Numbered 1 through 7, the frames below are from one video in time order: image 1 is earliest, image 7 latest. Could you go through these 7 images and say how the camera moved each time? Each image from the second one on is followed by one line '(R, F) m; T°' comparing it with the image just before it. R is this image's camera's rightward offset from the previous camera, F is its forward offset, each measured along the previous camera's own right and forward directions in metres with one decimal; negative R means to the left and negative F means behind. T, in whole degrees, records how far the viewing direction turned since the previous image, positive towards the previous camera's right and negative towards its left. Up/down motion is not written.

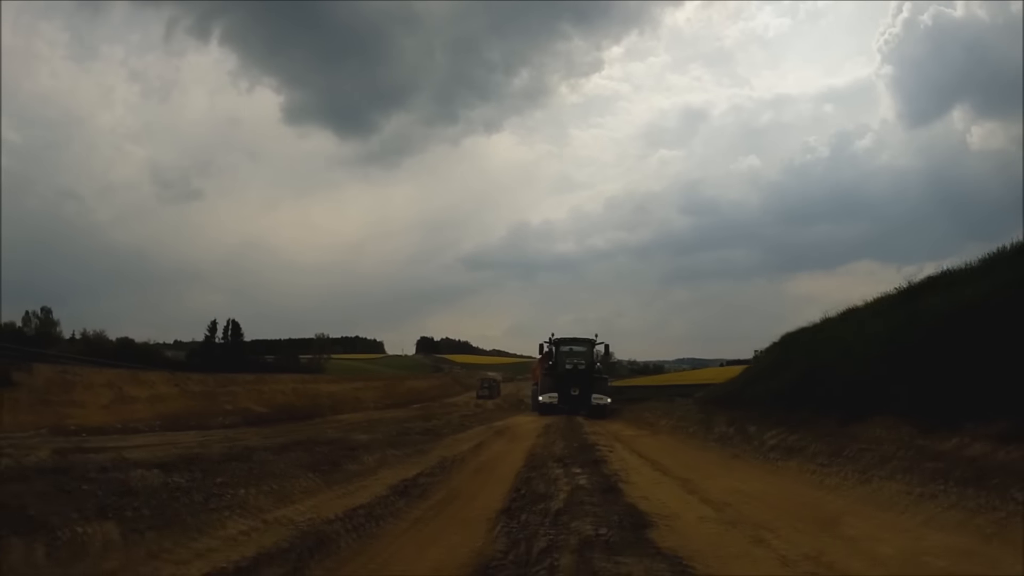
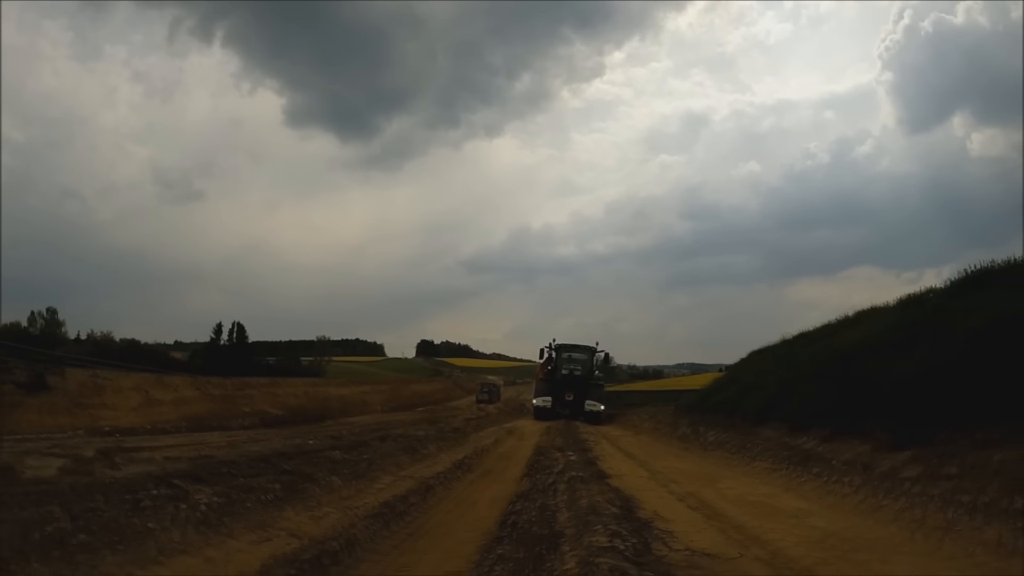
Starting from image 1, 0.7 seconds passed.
(-0.1, -1.4) m; 0°
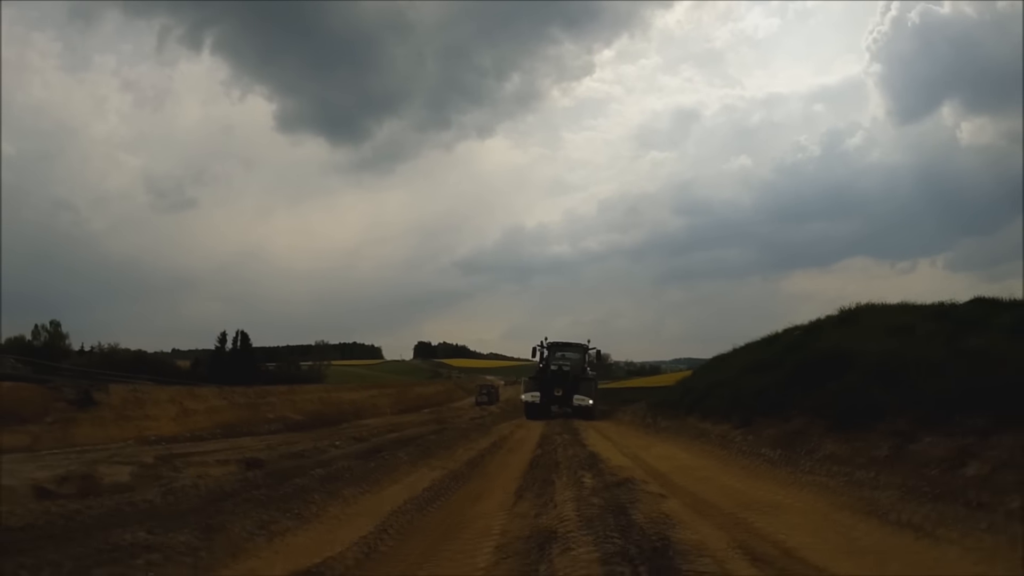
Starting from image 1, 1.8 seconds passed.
(-0.2, -2.3) m; 0°
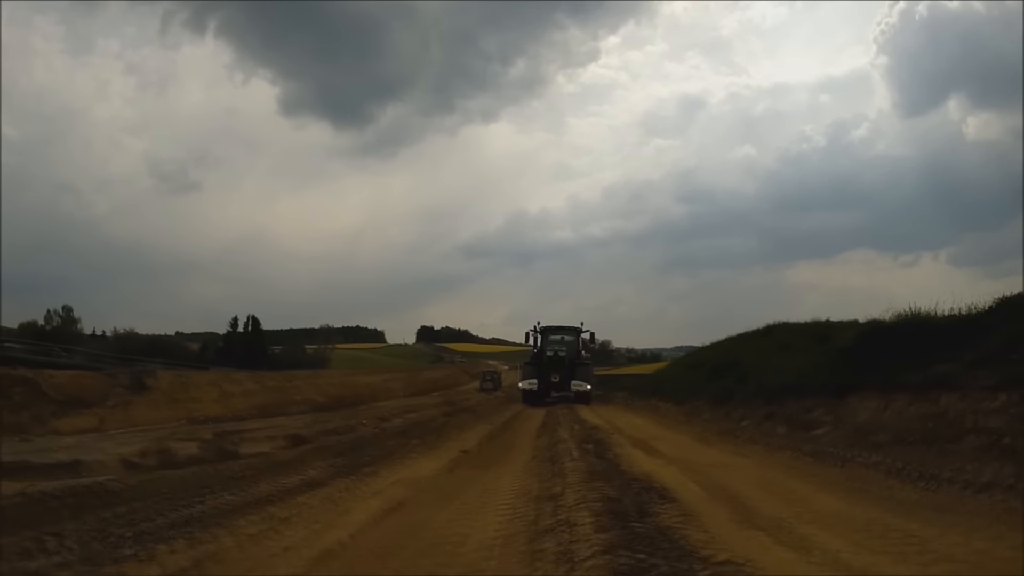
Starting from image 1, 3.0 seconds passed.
(-0.2, -2.6) m; 0°
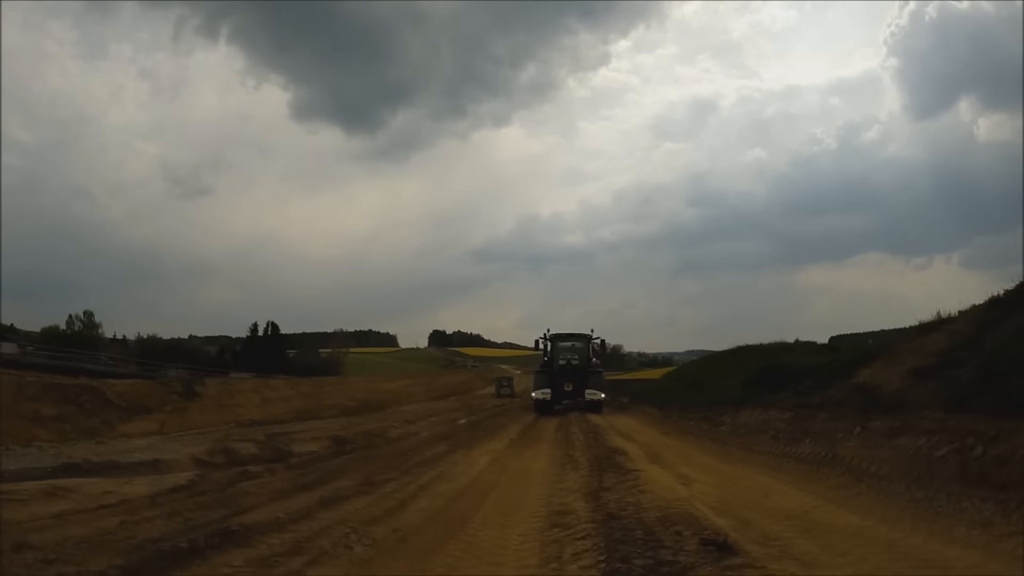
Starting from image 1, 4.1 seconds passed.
(-0.3, -2.1) m; -1°
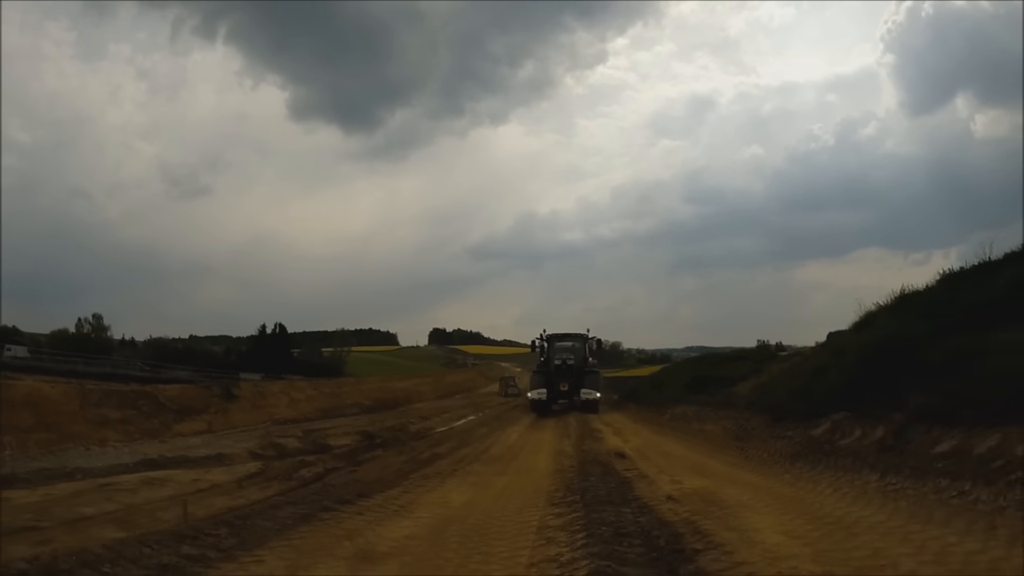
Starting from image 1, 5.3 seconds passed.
(-0.3, -2.8) m; 0°
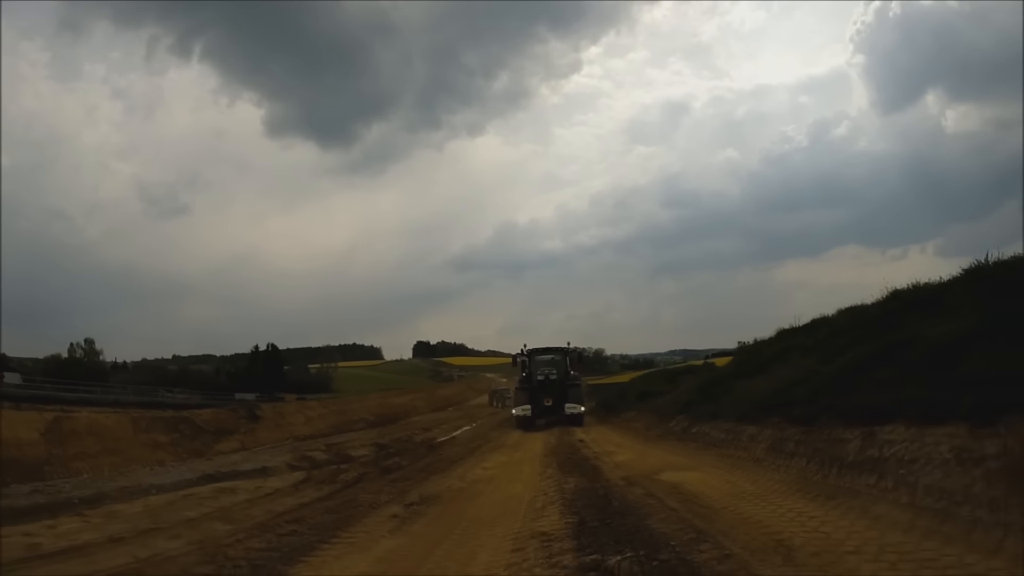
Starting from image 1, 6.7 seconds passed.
(-0.2, -4.1) m; +1°
